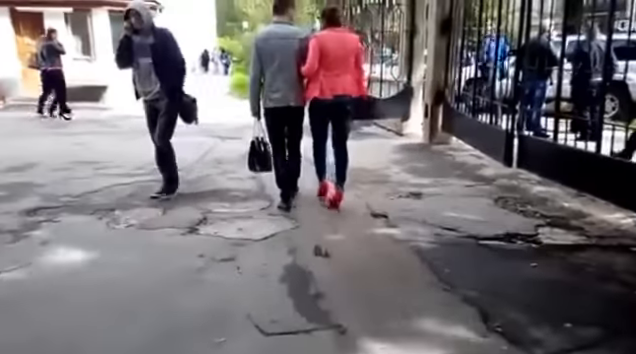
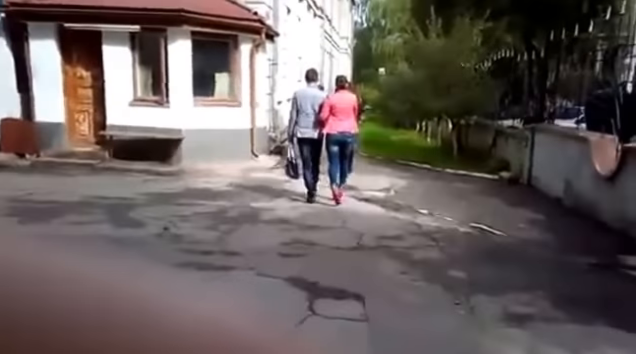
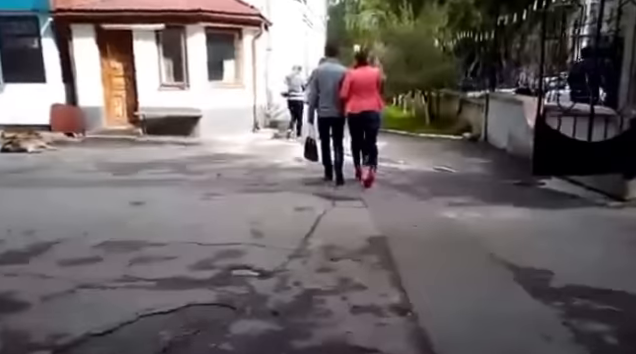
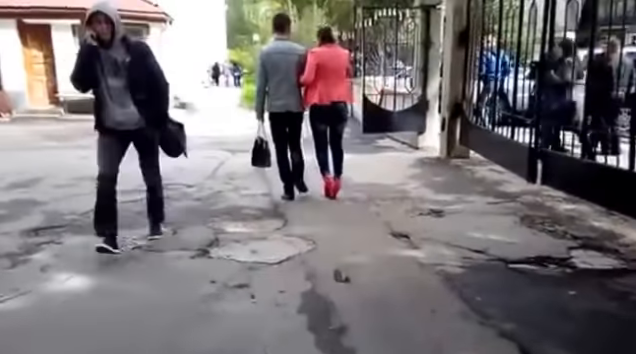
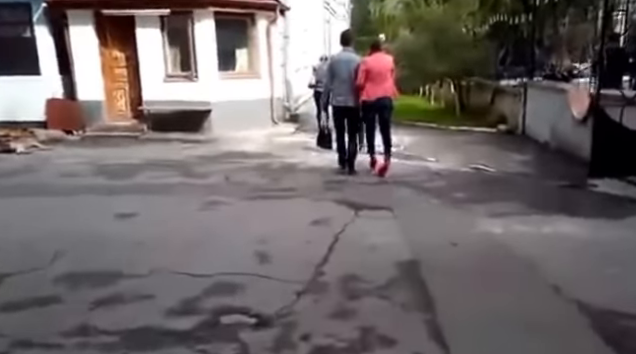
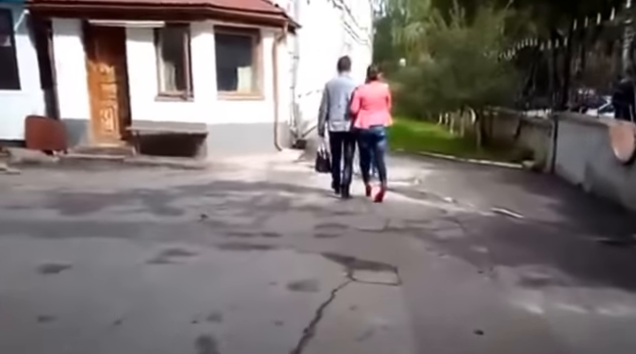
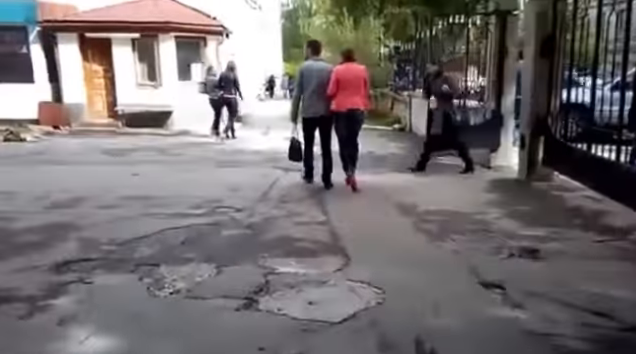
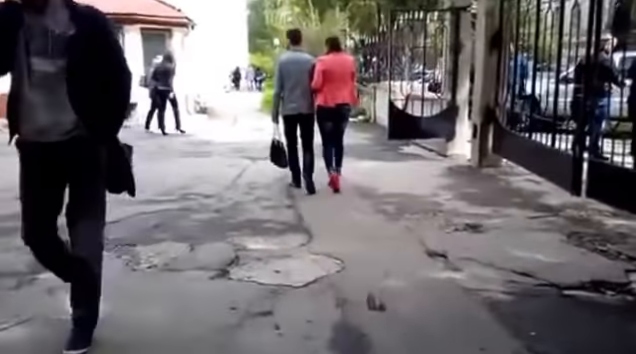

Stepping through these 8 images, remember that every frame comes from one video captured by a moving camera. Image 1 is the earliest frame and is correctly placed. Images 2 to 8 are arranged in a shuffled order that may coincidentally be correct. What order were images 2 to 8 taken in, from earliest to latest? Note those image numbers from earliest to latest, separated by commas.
4, 8, 7, 3, 5, 6, 2
